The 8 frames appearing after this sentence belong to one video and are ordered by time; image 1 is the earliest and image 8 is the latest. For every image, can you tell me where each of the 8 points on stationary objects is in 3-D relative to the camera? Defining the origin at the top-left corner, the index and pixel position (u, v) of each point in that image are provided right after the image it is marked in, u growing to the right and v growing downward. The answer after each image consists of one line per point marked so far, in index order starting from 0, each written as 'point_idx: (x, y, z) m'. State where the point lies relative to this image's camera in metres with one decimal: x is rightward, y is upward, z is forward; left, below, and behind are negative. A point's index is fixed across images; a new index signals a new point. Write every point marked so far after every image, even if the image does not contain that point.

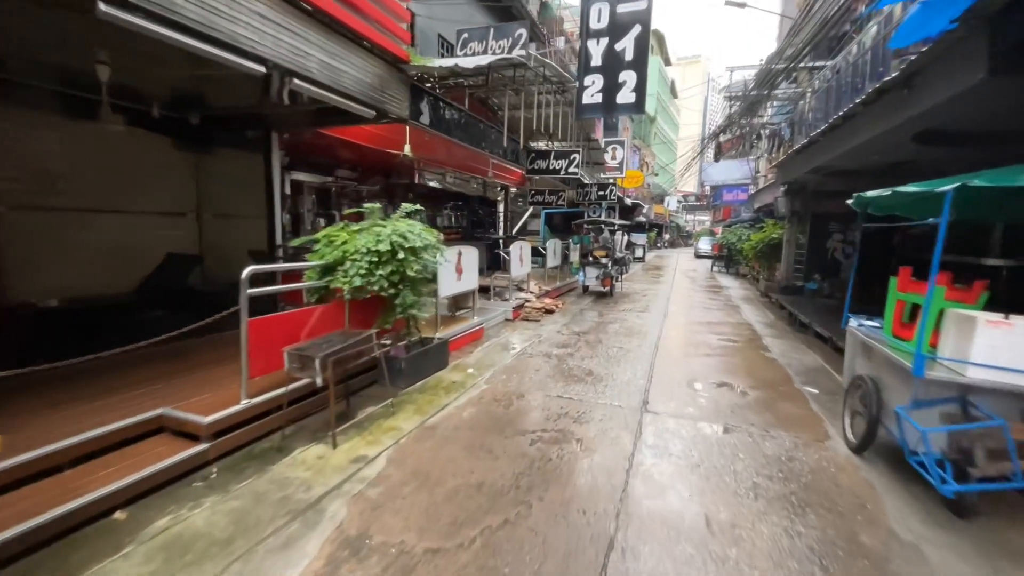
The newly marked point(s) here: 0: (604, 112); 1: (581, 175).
0: (+1.7, +3.2, +7.7) m
1: (+1.3, +2.2, +8.3) m
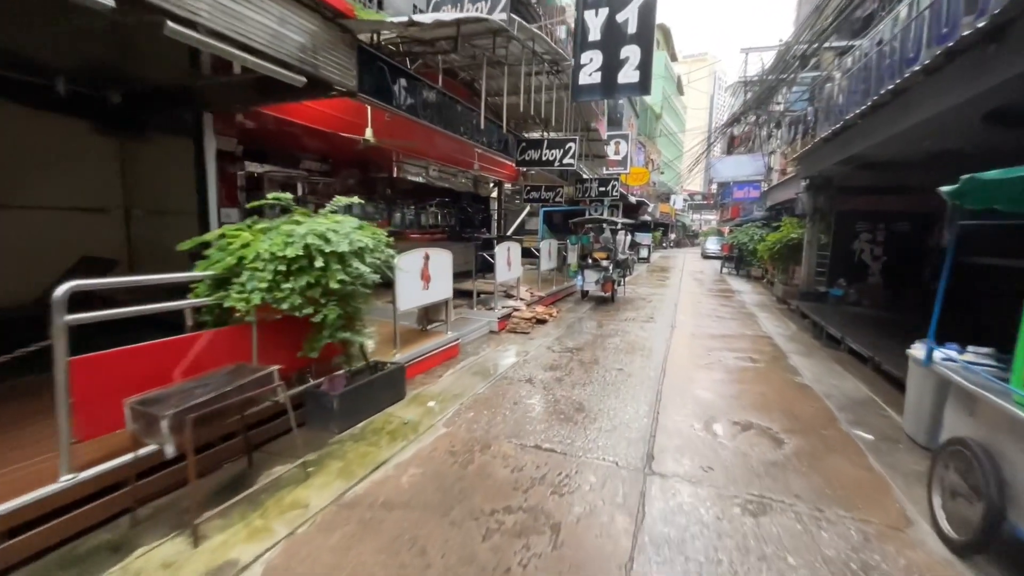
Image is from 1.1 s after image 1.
0: (+1.4, +3.1, +6.7) m
1: (+1.1, +2.1, +7.3) m
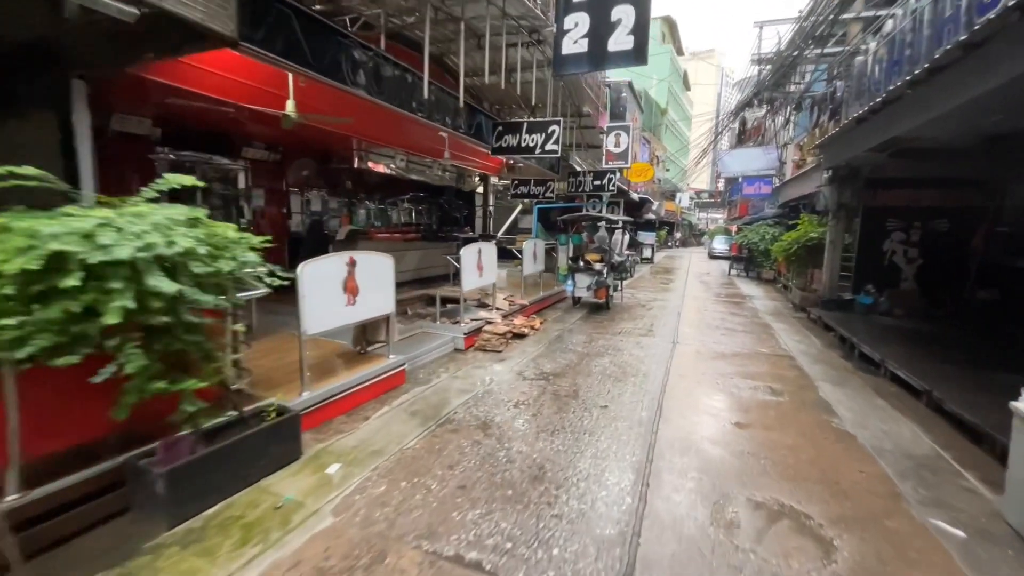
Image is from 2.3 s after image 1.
0: (+1.0, +2.9, +5.6) m
1: (+0.7, +1.9, +6.1) m
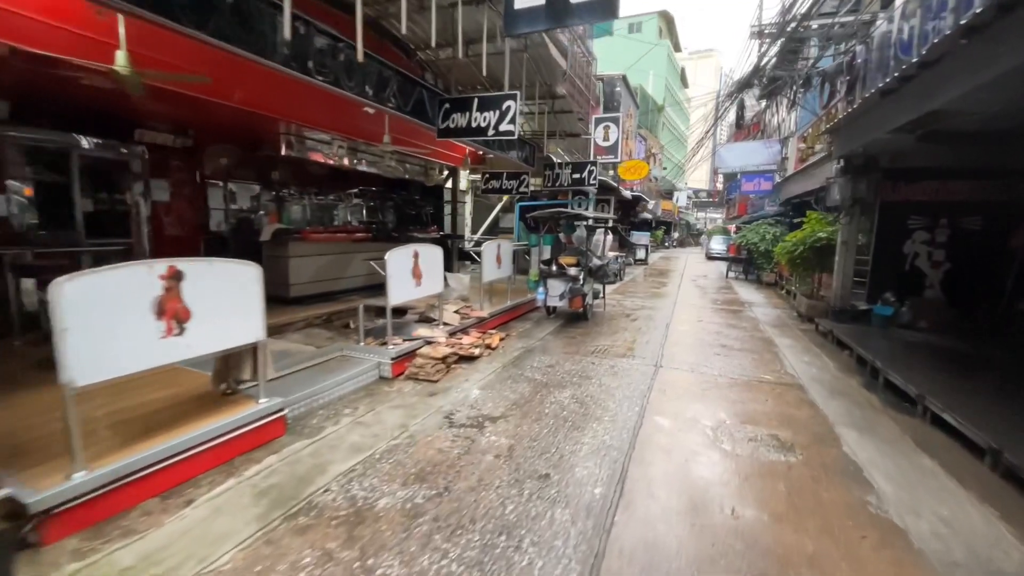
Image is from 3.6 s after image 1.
0: (+0.4, +2.8, +4.5) m
1: (0.0, +1.8, +5.0) m
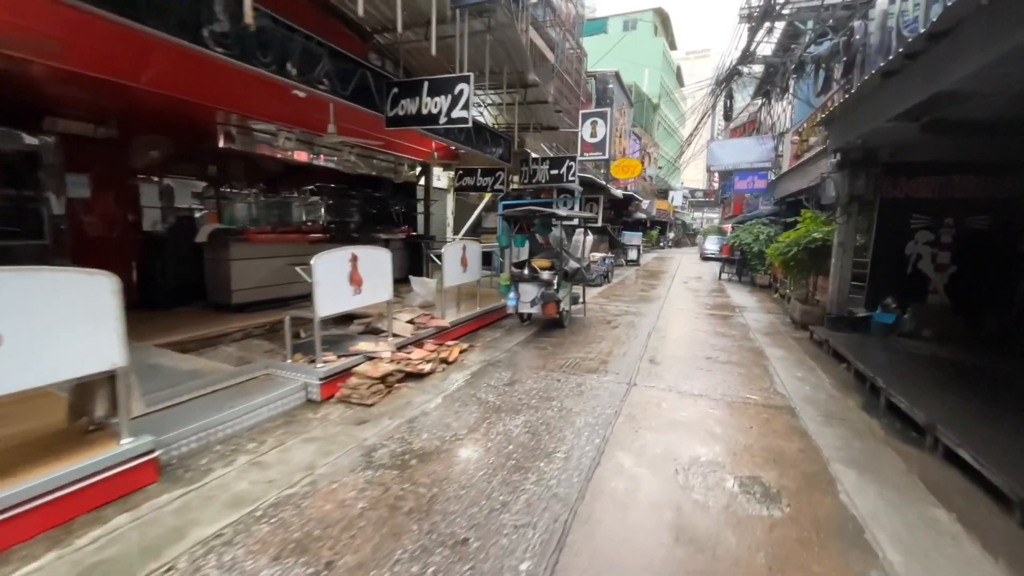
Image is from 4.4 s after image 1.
0: (-0.1, +2.7, +3.9) m
1: (-0.4, +1.7, +4.4) m
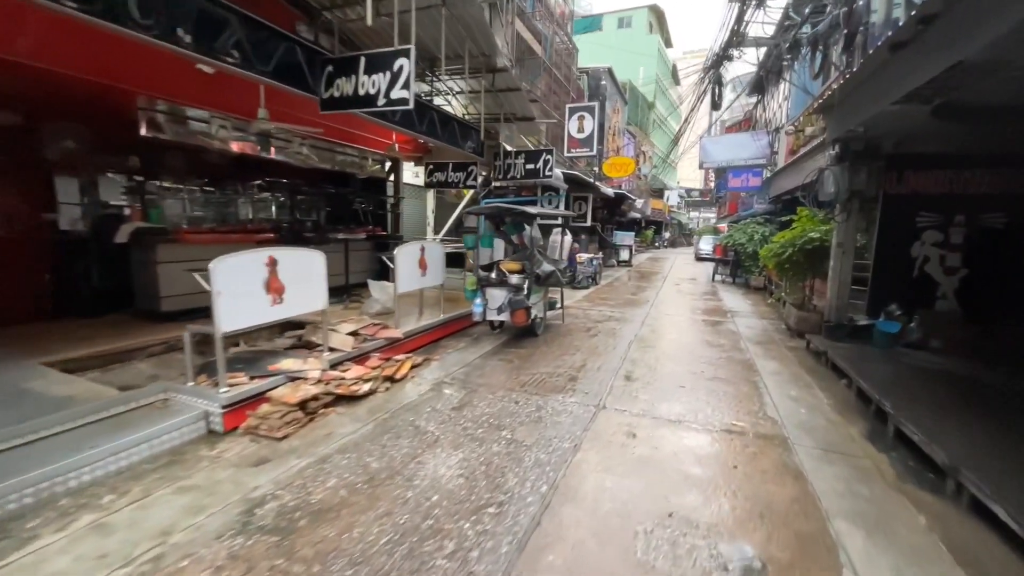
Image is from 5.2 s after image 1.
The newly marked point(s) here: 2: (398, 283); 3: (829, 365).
0: (-0.6, +2.6, +3.2) m
1: (-0.9, +1.6, +3.8) m
2: (-1.4, +0.1, +5.4) m
3: (+3.9, -1.0, +5.3) m
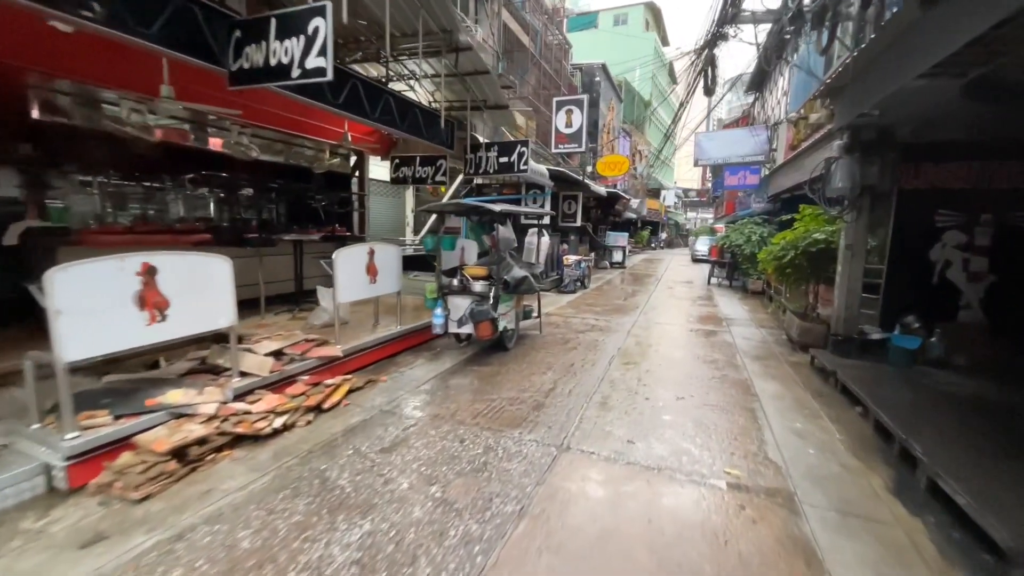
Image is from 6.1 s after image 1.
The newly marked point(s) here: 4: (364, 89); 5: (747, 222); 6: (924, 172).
0: (-1.0, +2.5, +2.5) m
1: (-1.3, +1.5, +3.0) m
2: (-1.8, 0.0, +4.7) m
3: (+3.5, -1.1, +4.6) m
4: (-1.8, +2.4, +5.2) m
5: (+6.1, +1.7, +11.1) m
6: (+4.9, +1.4, +5.0) m
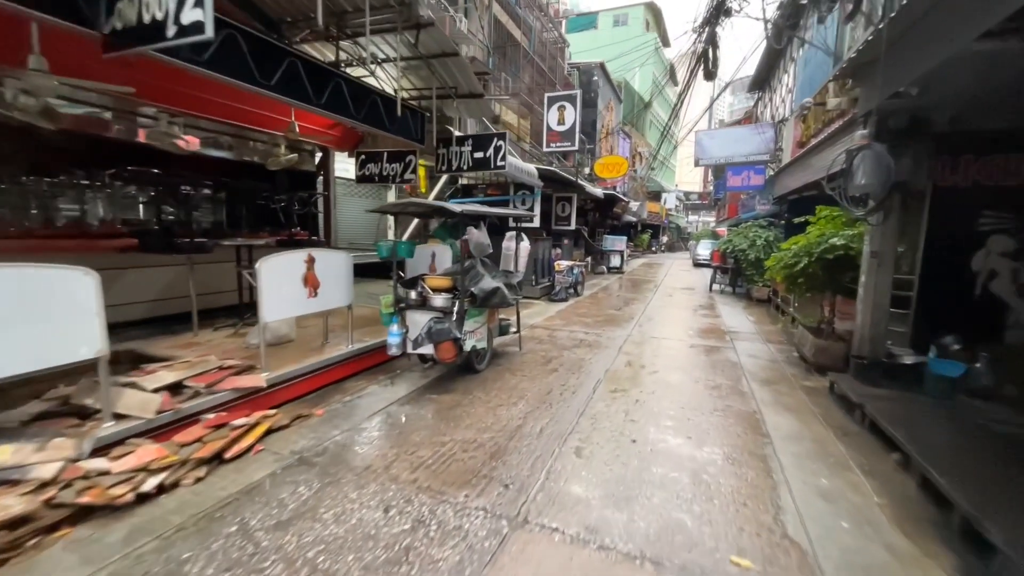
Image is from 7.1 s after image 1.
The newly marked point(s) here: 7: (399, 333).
0: (-1.3, +2.4, +1.8) m
1: (-1.7, +1.4, +2.3) m
2: (-2.2, -0.2, +3.9) m
3: (+3.2, -1.2, +3.8) m
4: (-2.1, +2.3, +4.4) m
5: (+5.8, +1.5, +10.3) m
6: (+4.5, +1.2, +4.3) m
7: (-1.1, -0.5, +4.6) m
